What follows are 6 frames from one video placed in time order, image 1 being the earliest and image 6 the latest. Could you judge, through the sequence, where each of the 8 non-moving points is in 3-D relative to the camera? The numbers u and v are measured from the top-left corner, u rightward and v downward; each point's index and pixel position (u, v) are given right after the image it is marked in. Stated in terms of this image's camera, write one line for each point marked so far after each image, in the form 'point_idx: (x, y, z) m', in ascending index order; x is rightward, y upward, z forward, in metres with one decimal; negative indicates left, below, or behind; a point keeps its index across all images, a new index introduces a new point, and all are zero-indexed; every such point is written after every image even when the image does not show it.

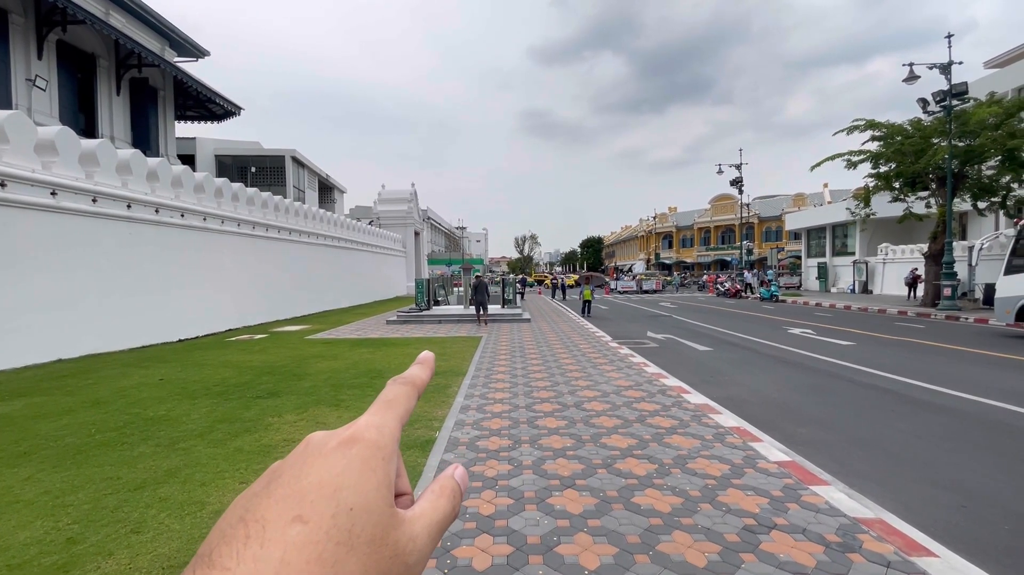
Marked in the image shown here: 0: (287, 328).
0: (-8.2, -1.4, +19.5) m
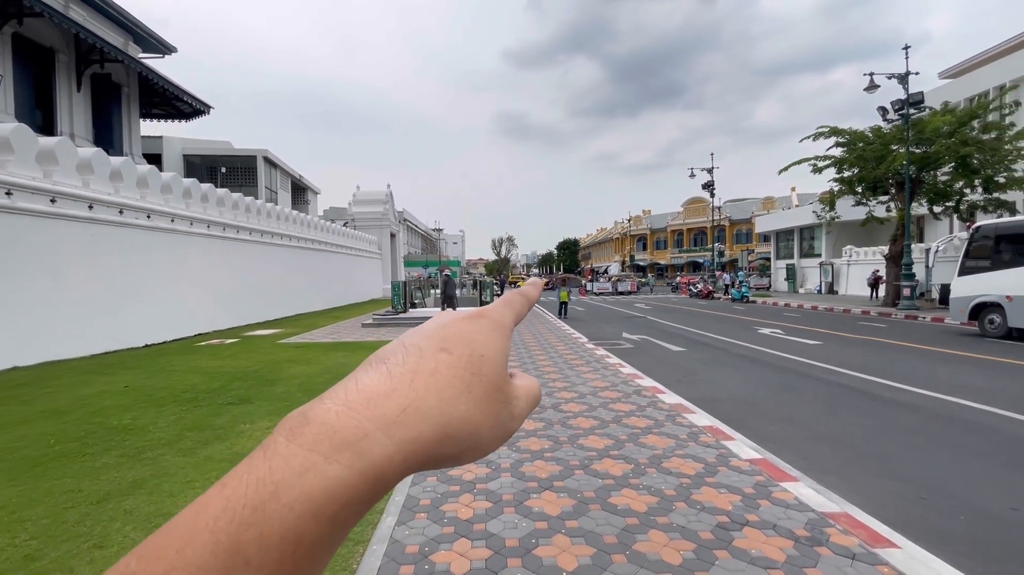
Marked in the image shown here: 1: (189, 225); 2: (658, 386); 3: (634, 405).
0: (-9.0, -1.6, +19.1) m
1: (-9.8, +1.8, +16.4) m
2: (+3.4, -2.3, +13.0) m
3: (+2.4, -2.4, +11.1) m
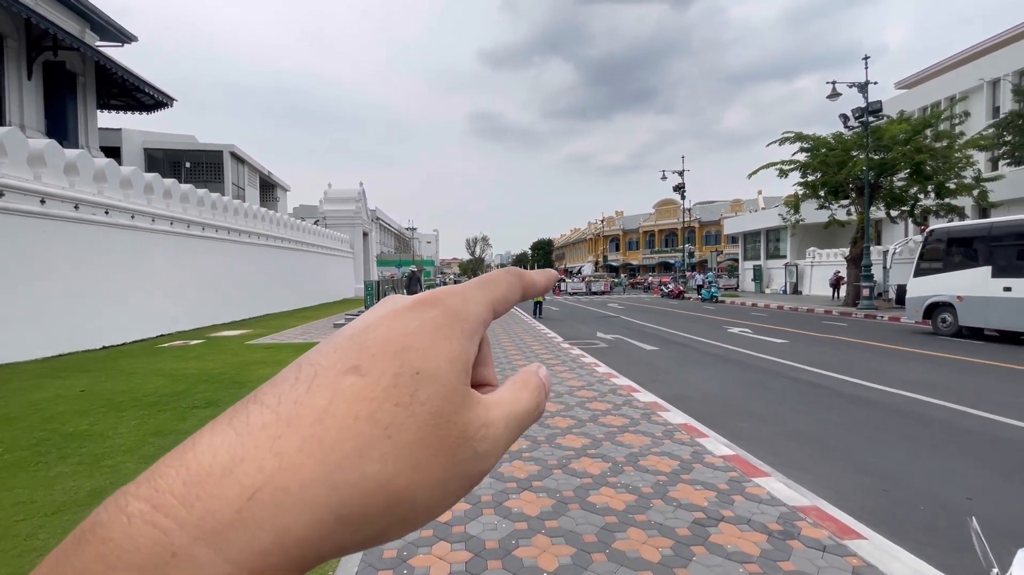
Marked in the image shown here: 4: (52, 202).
0: (-9.8, -1.5, +18.6) m
1: (-10.4, +1.9, +15.8) m
2: (+2.9, -2.3, +13.0) m
3: (+2.0, -2.4, +11.2) m
4: (-9.9, +1.9, +11.8) m
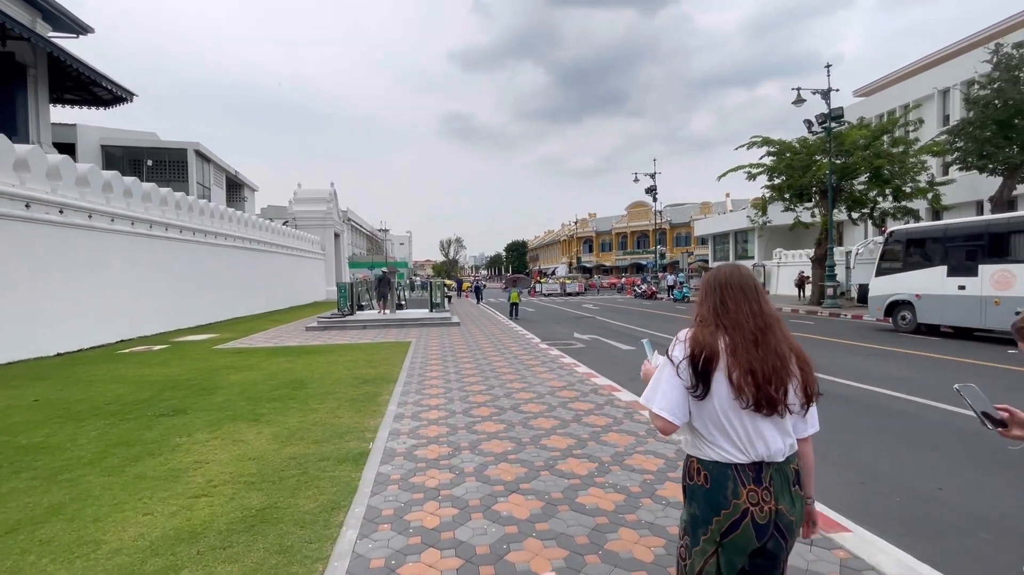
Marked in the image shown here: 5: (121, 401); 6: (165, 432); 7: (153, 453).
0: (-10.4, -1.5, +17.7) m
1: (-10.9, +1.9, +14.9) m
2: (+2.6, -2.2, +12.8) m
3: (+1.8, -2.3, +10.9) m
4: (-10.1, +1.9, +10.9) m
5: (-6.8, -1.9, +9.6) m
6: (-5.1, -2.1, +8.1) m
7: (-4.7, -2.1, +7.2) m
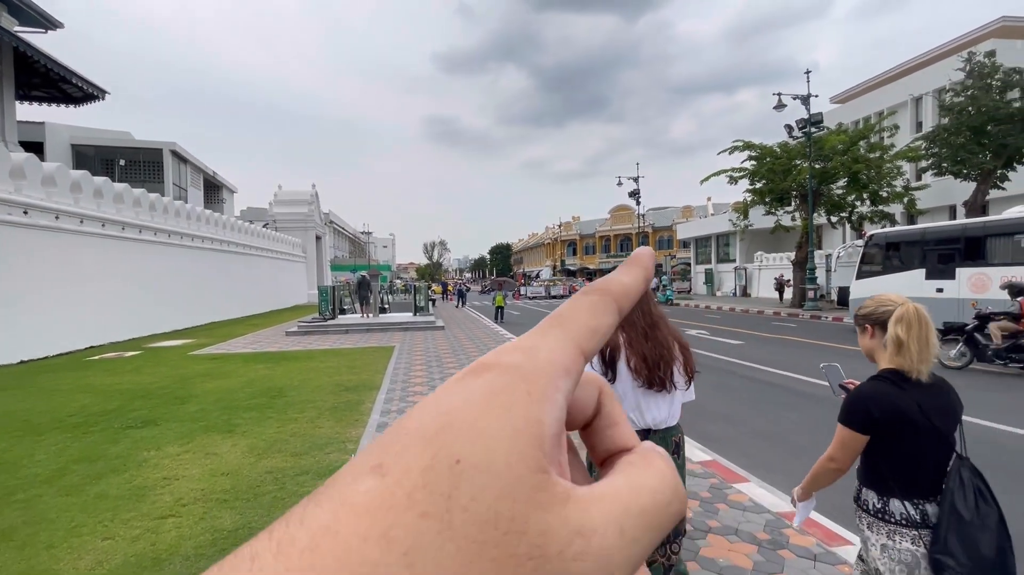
0: (-10.7, -1.7, +16.8) m
1: (-11.2, +1.8, +14.0) m
2: (+2.4, -2.3, +12.4) m
3: (+1.7, -2.4, +10.4) m
4: (-10.3, +1.8, +10.1) m
5: (-7.0, -2.0, +8.9) m
6: (-5.2, -2.1, +7.4) m
7: (-4.7, -2.2, +6.5) m
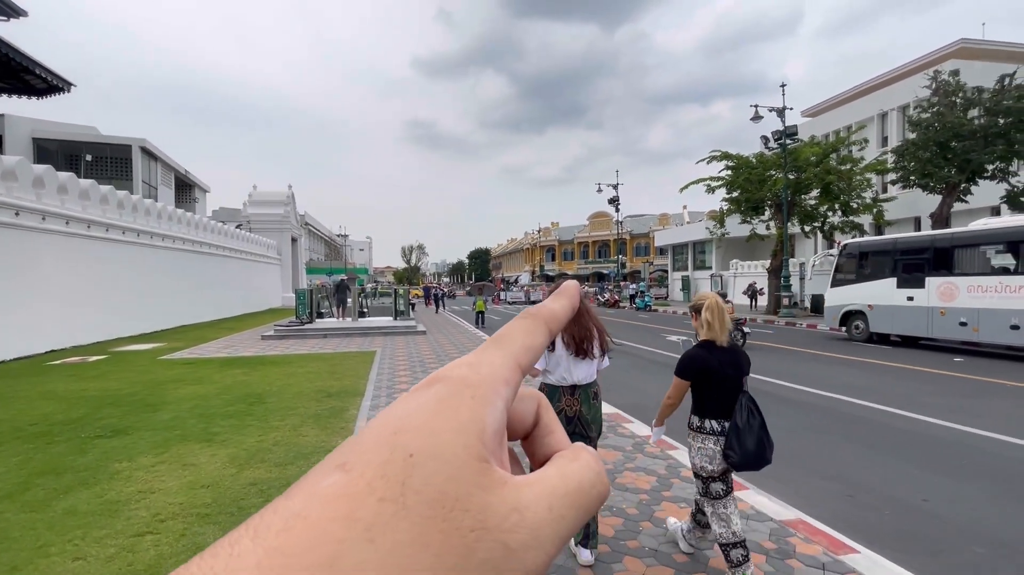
0: (-10.9, -1.7, +15.8) m
1: (-11.2, +1.8, +13.0) m
2: (+2.4, -2.4, +11.9) m
3: (+1.8, -2.4, +9.9) m
4: (-10.1, +1.9, +9.1) m
5: (-6.8, -2.0, +8.0) m
6: (-4.9, -2.1, +6.6) m
7: (-4.4, -2.1, +5.7) m
